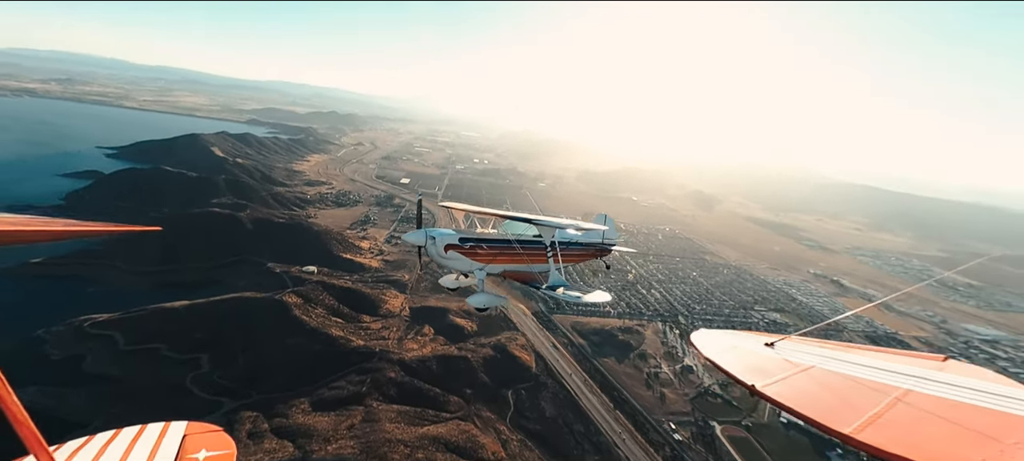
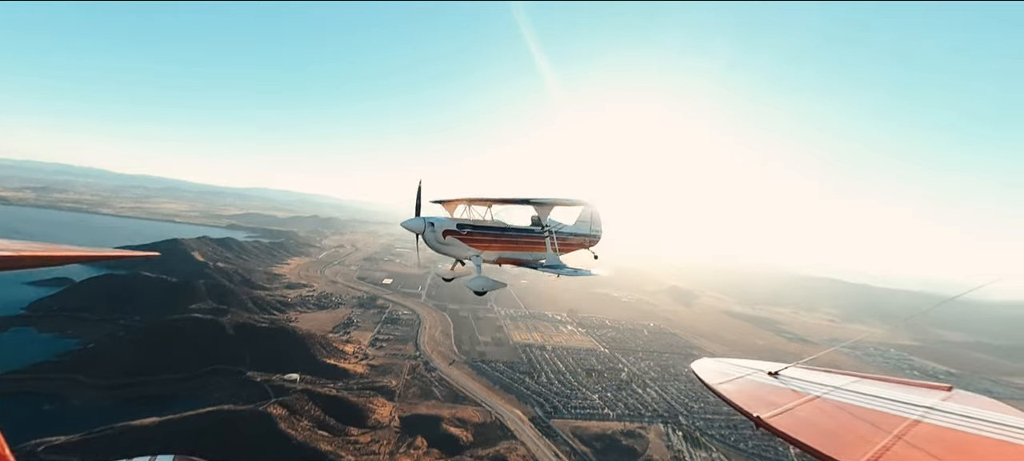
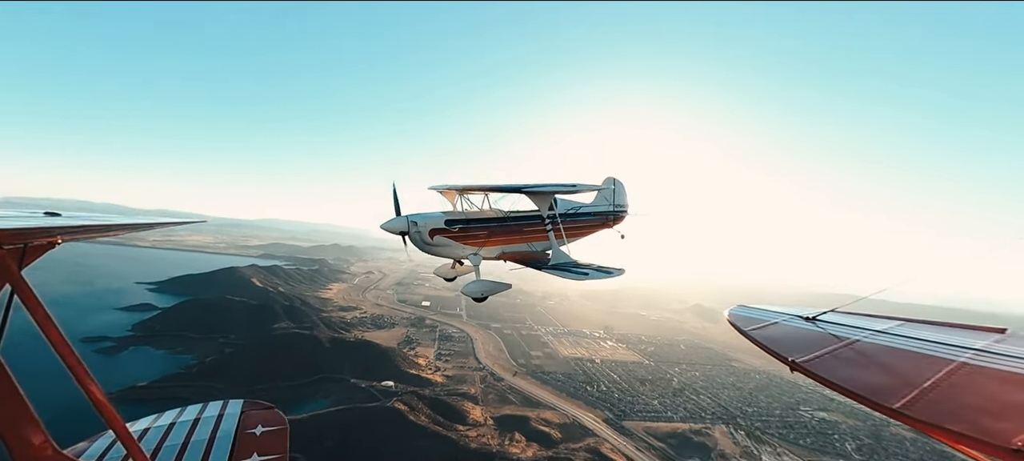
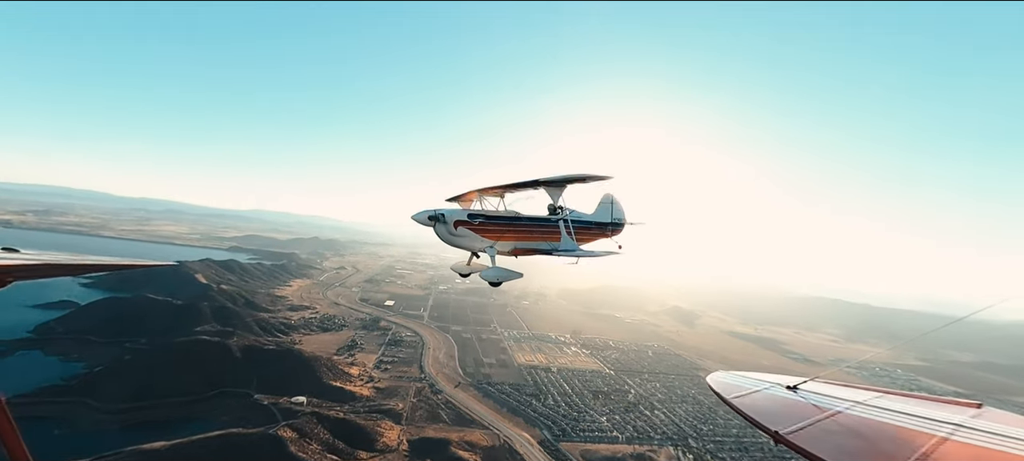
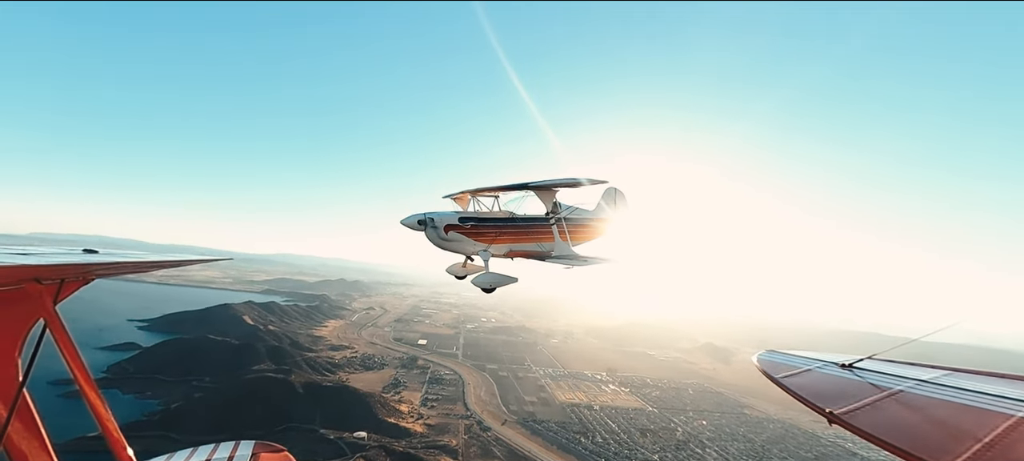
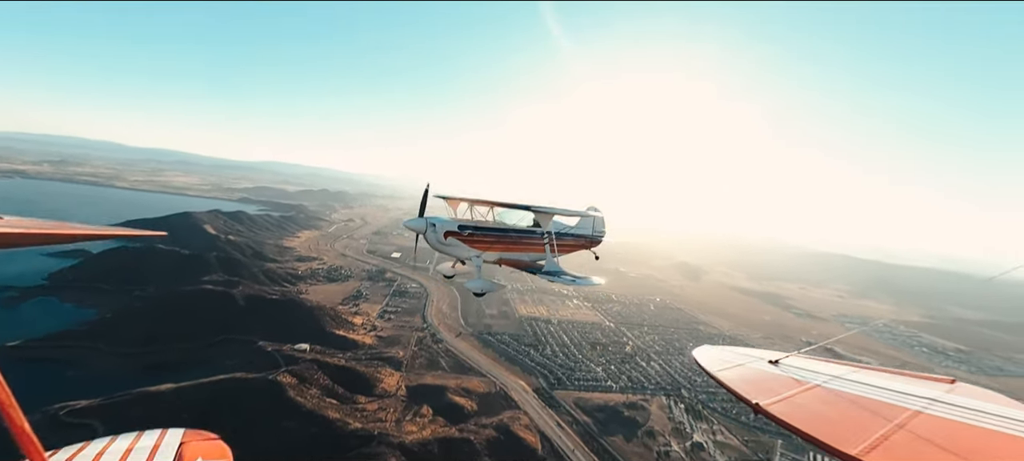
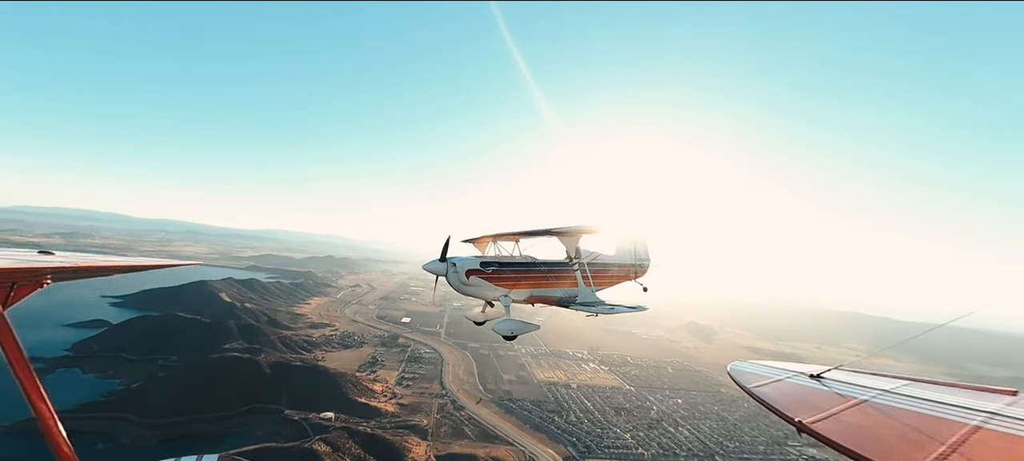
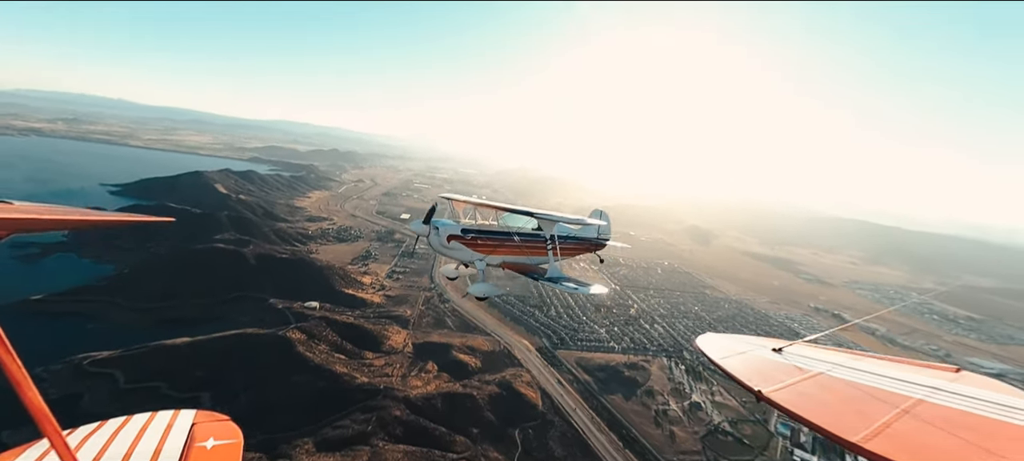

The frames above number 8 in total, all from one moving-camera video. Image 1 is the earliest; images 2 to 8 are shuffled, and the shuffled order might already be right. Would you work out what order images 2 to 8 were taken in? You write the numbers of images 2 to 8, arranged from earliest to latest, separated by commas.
8, 6, 2, 4, 7, 5, 3
